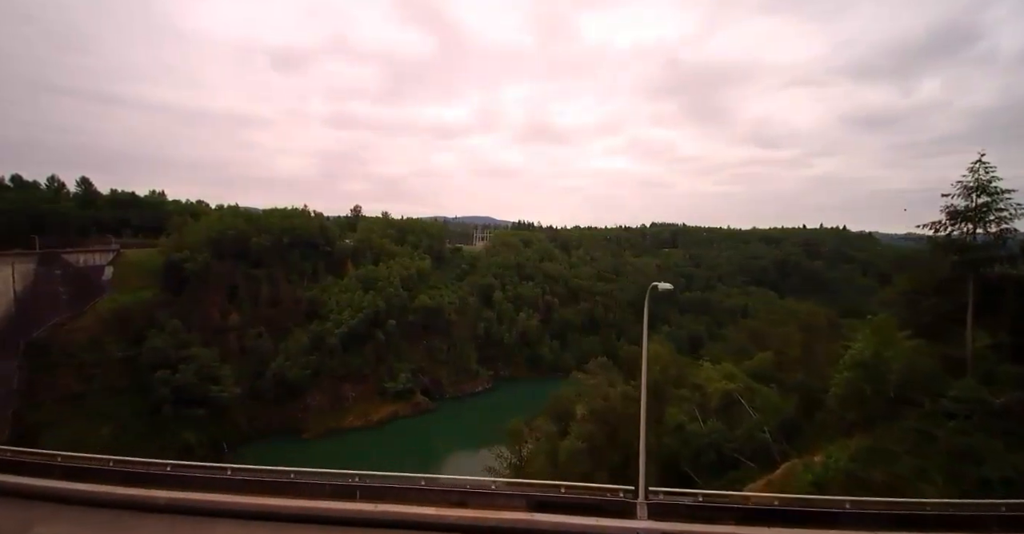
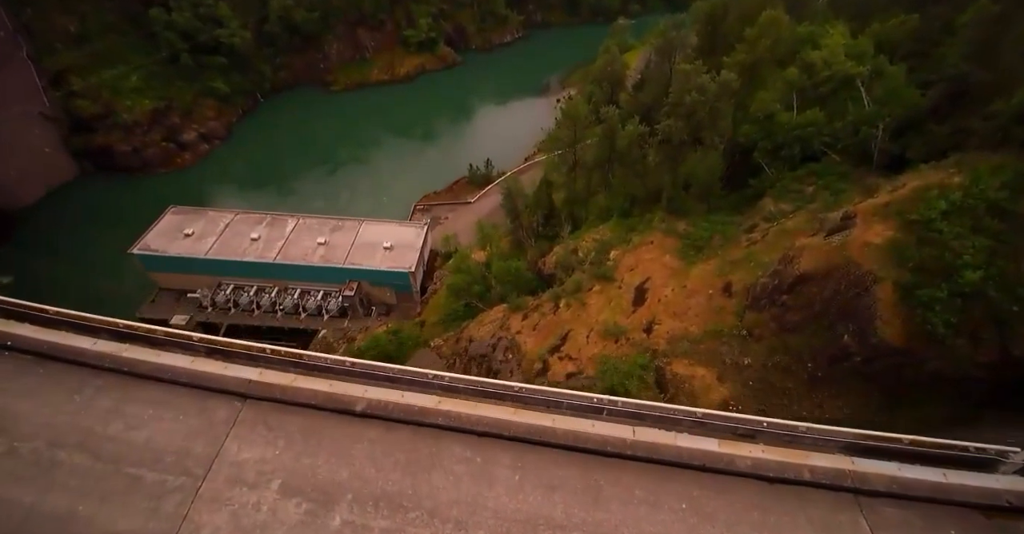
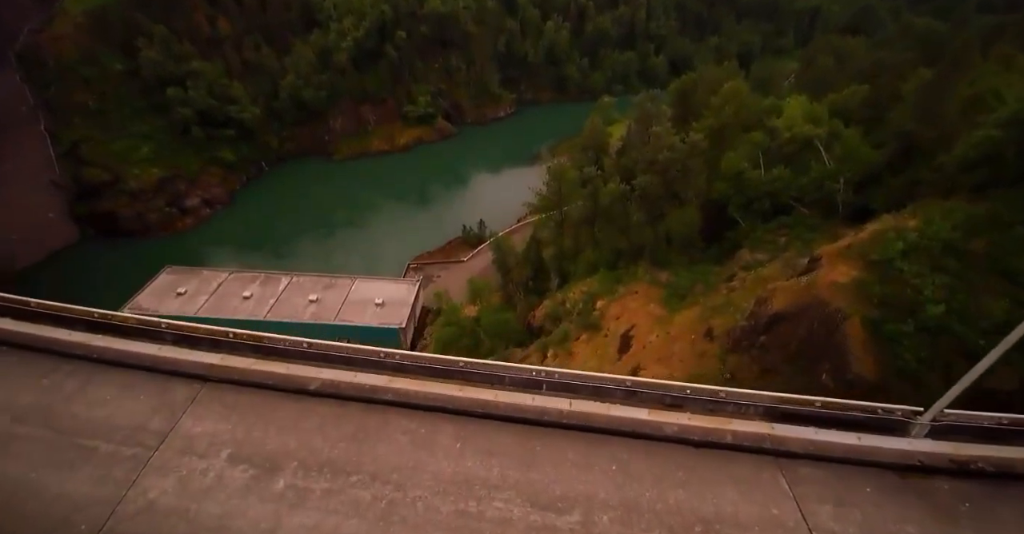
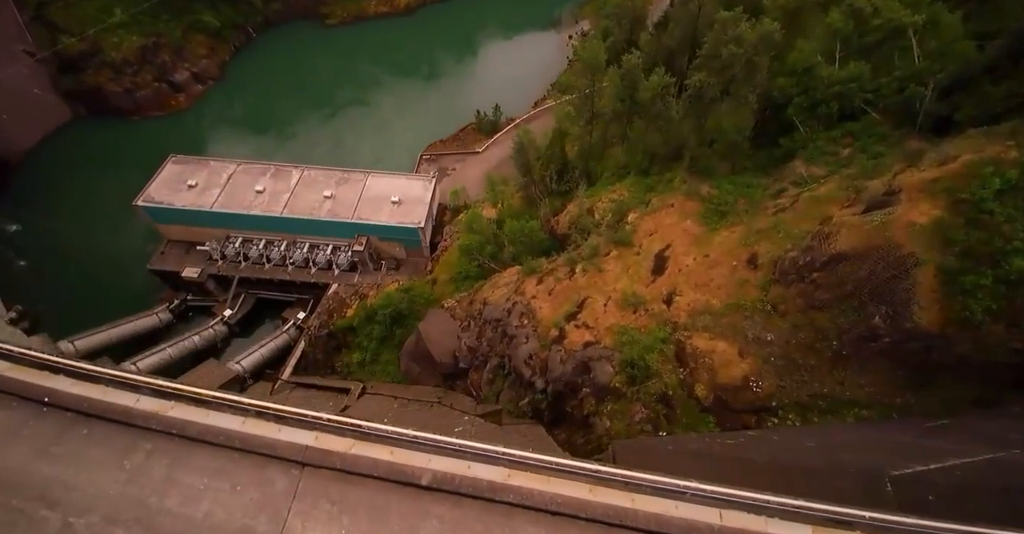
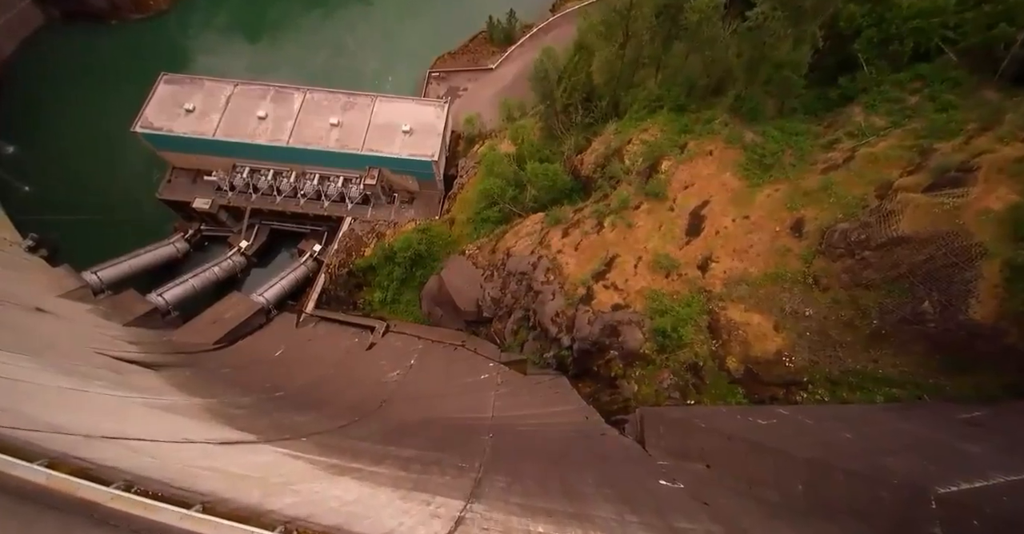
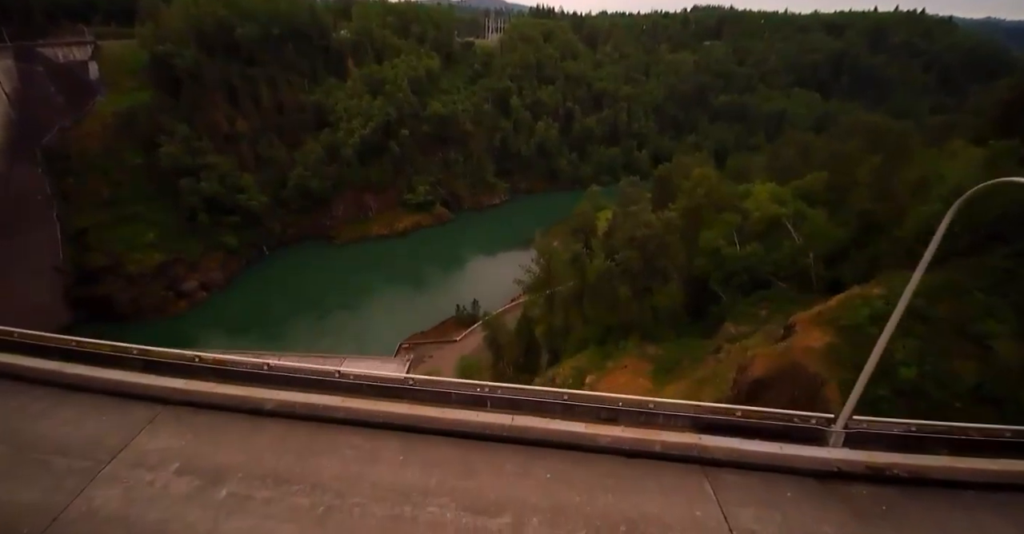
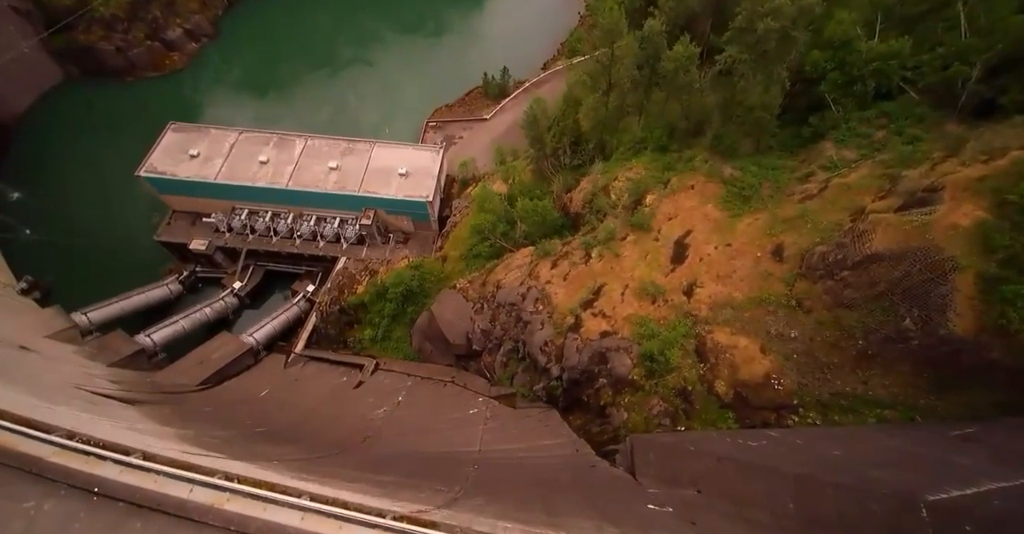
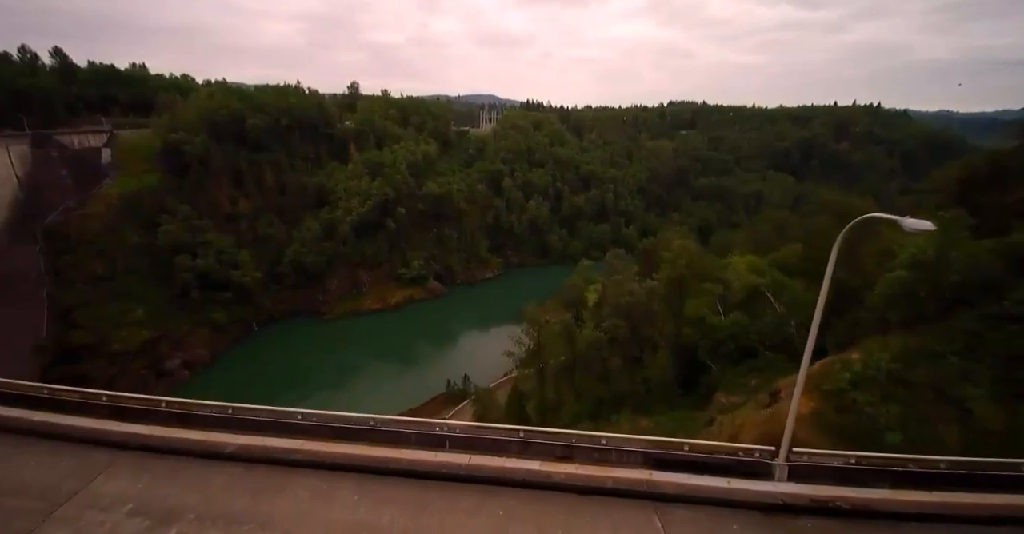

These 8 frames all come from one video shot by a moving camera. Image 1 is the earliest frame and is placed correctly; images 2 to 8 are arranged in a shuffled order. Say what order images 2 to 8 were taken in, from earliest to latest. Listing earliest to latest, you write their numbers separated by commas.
8, 6, 3, 2, 4, 7, 5
